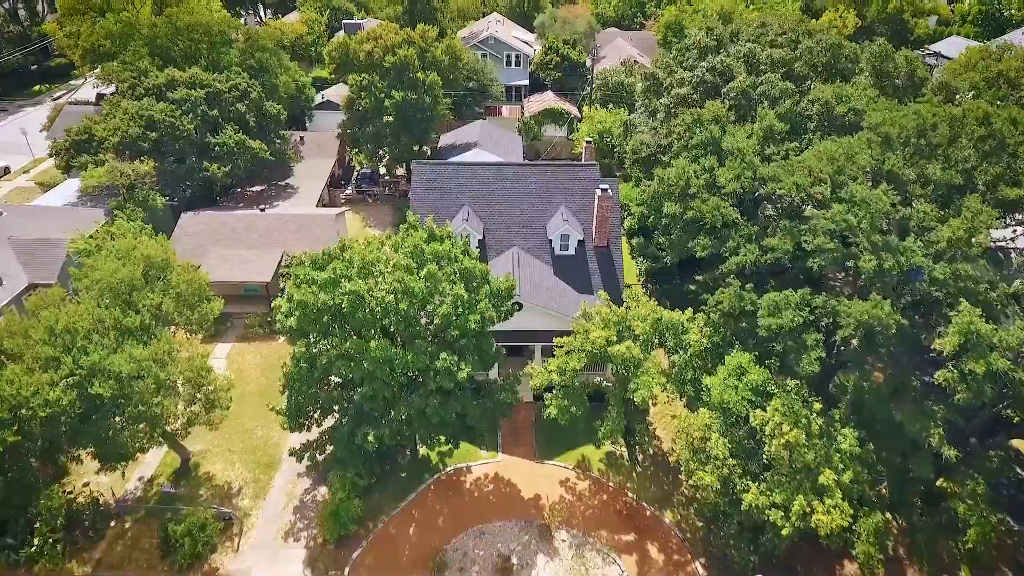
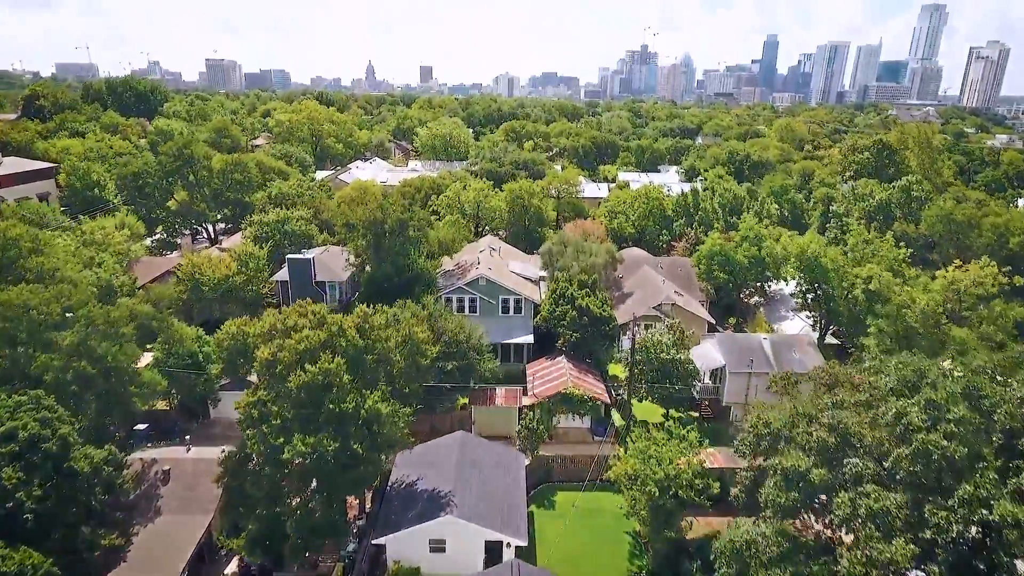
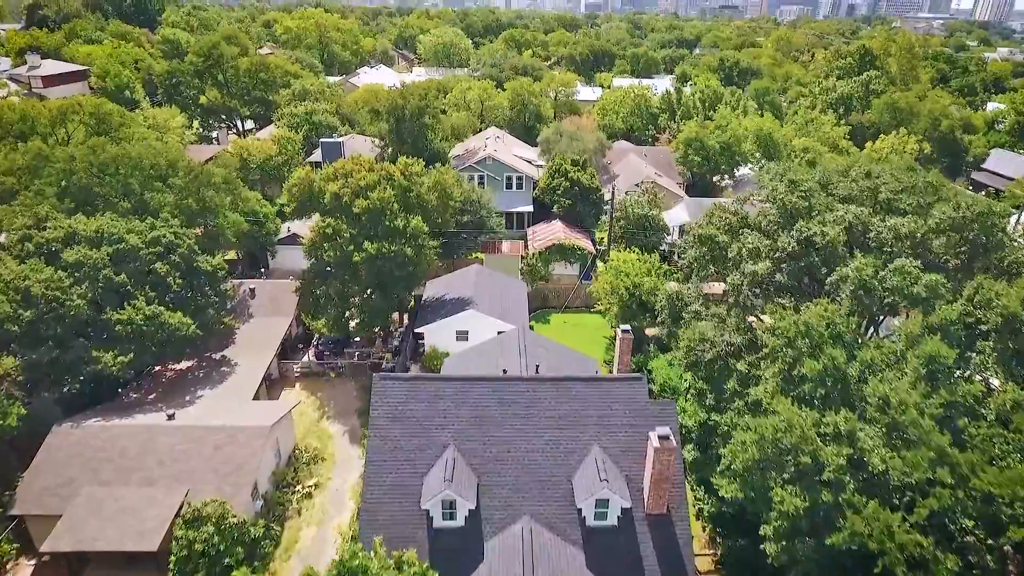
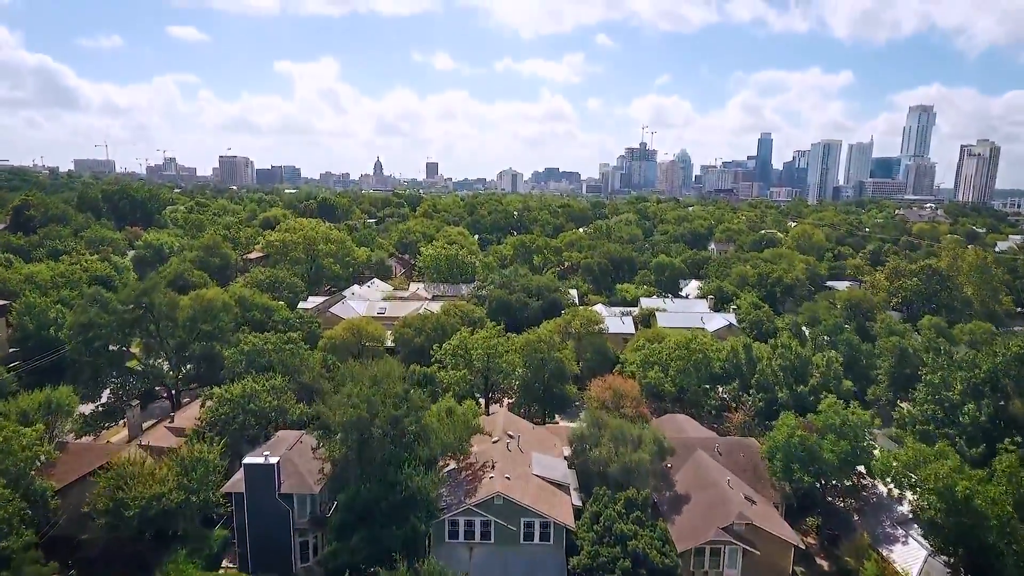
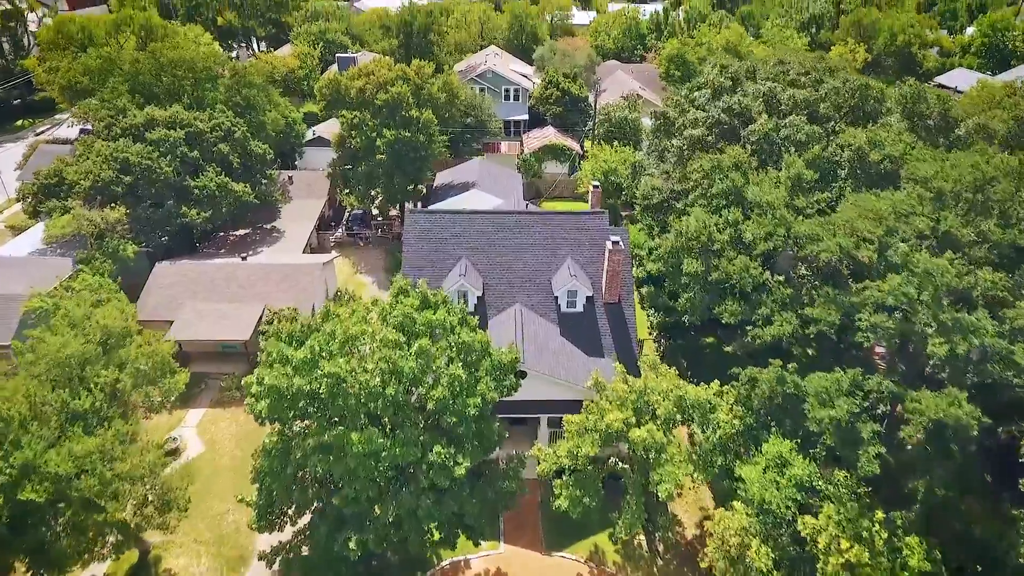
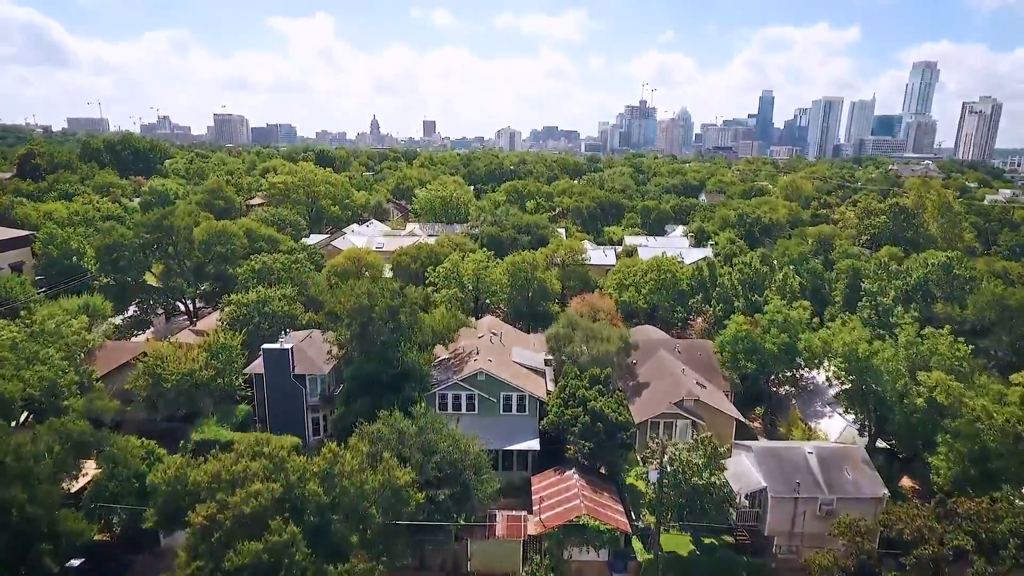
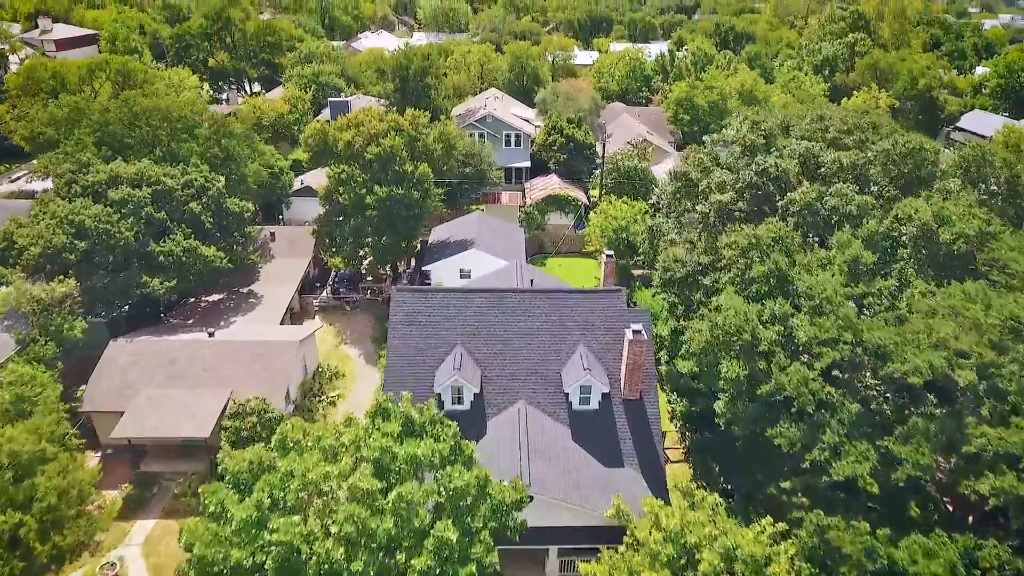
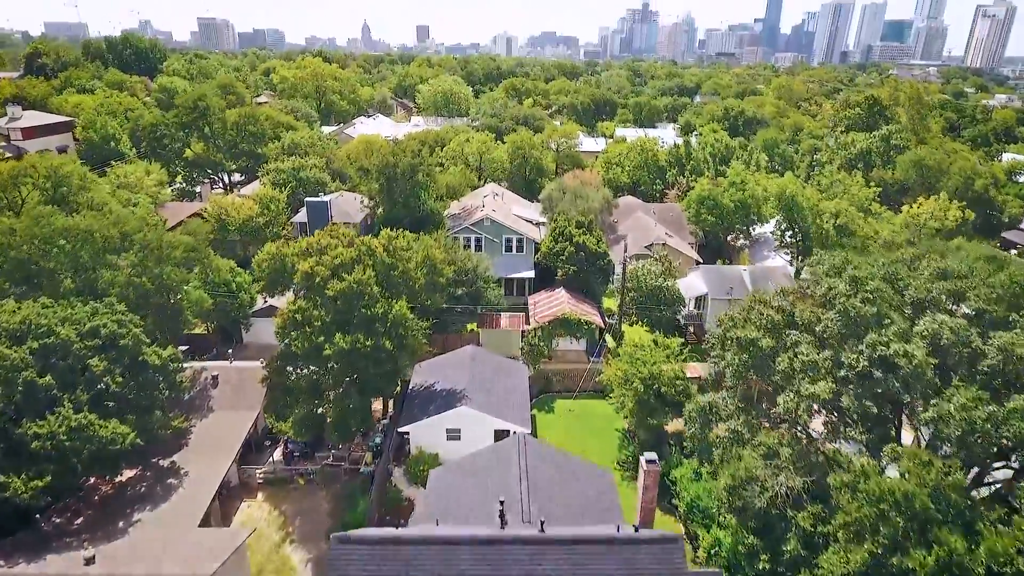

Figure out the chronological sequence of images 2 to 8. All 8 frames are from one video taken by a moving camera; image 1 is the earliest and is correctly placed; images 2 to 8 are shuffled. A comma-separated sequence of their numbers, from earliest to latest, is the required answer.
5, 7, 3, 8, 2, 6, 4
